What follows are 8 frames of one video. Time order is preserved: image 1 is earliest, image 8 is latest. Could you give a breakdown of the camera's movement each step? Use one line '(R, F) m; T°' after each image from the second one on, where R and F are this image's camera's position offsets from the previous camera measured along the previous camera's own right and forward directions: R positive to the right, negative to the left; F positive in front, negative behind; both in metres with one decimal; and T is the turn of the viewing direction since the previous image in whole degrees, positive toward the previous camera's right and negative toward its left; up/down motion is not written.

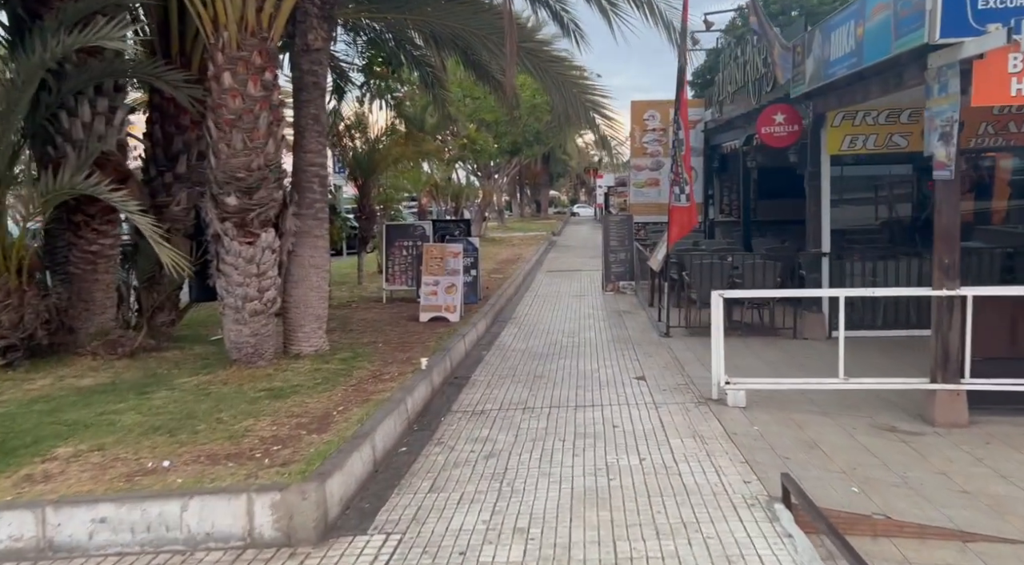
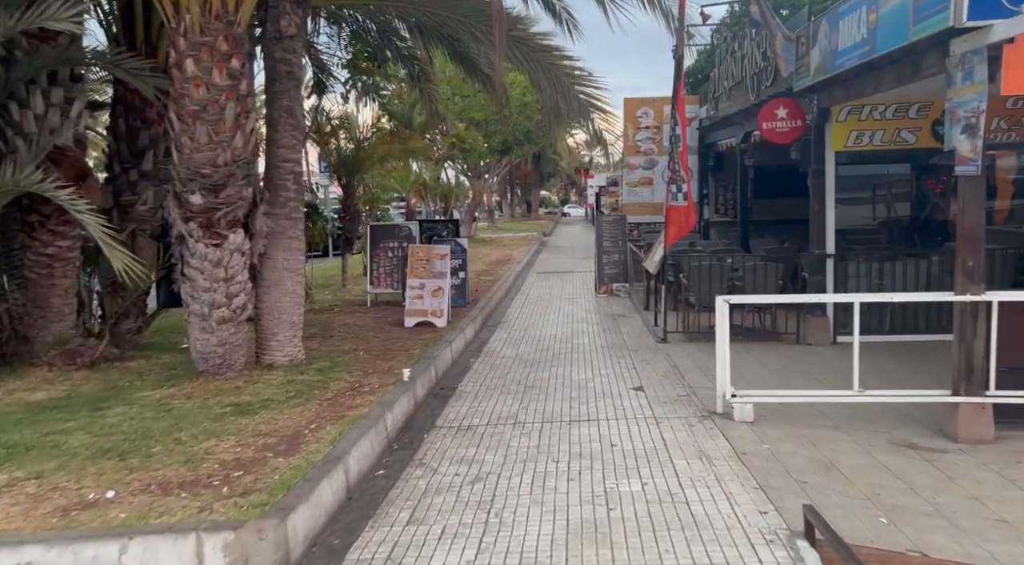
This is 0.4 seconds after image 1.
(0.0, +0.5) m; +1°
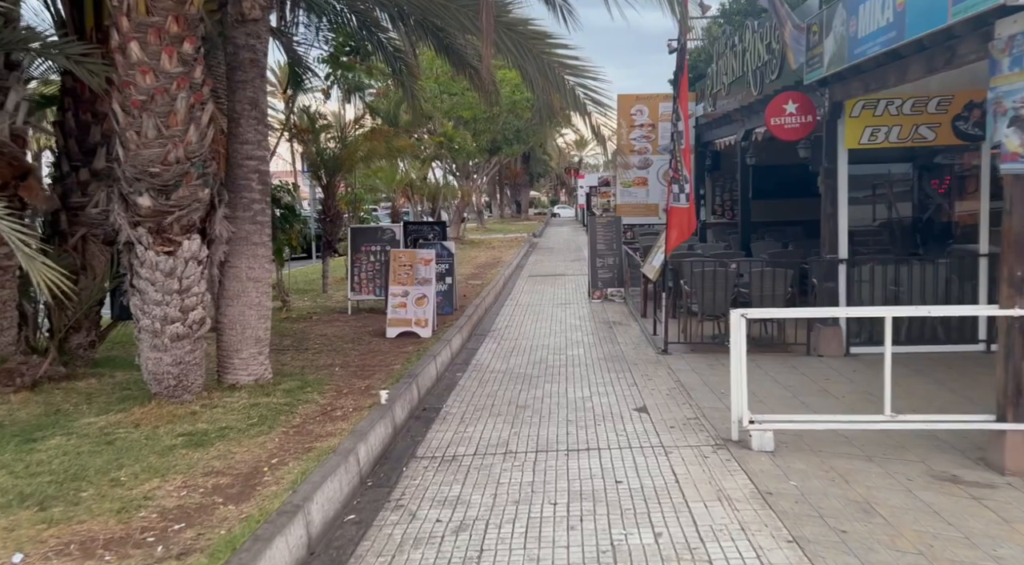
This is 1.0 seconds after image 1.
(0.0, +0.7) m; +1°
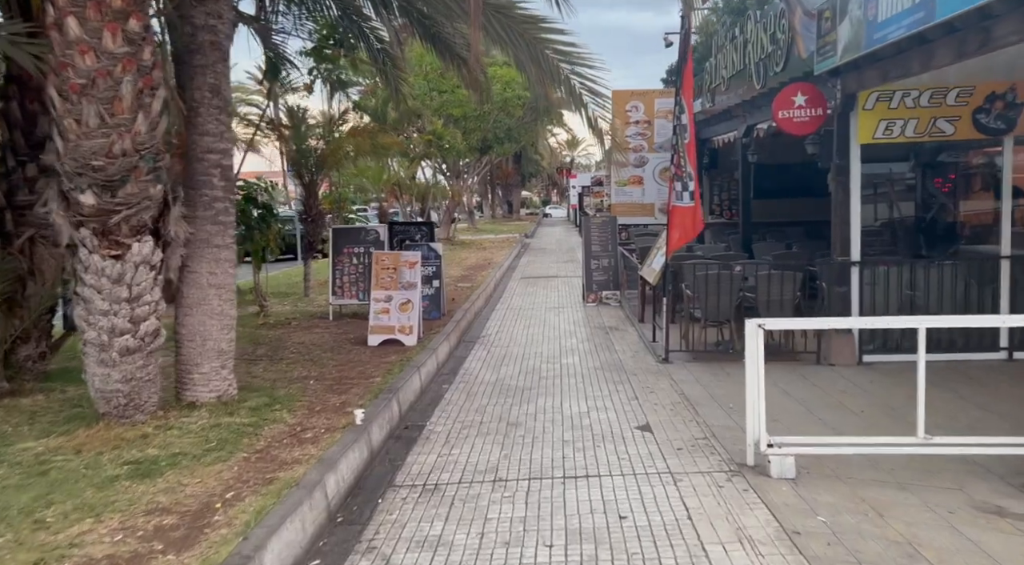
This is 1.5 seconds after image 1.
(0.0, +0.6) m; +1°
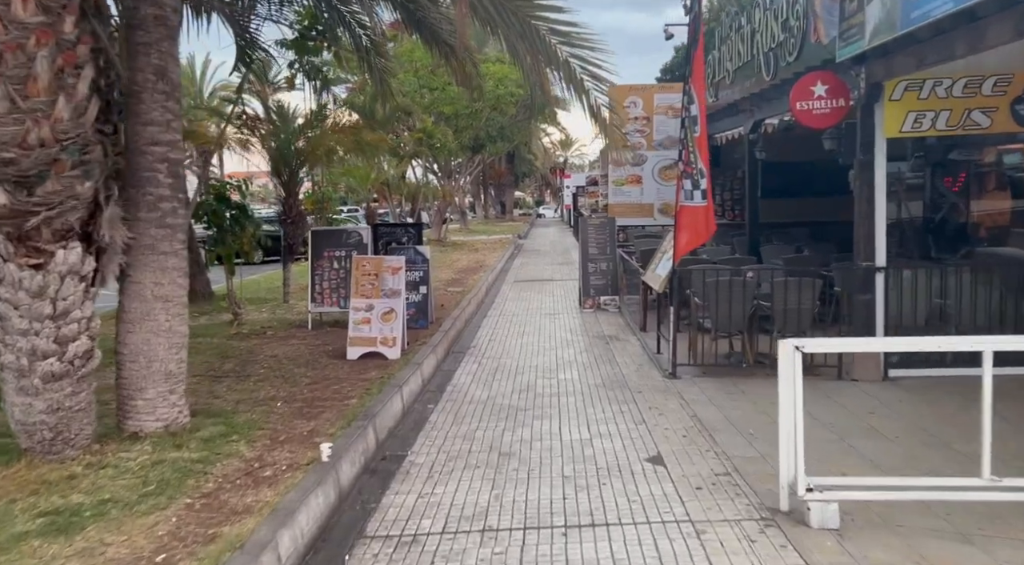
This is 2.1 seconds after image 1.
(0.0, +0.8) m; 0°
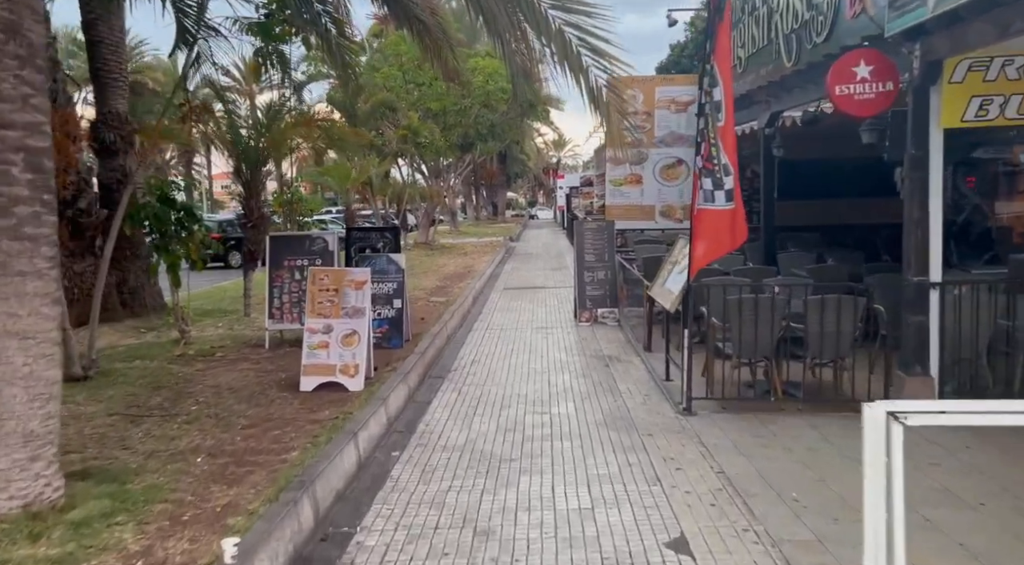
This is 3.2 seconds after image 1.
(+0.1, +1.3) m; 0°
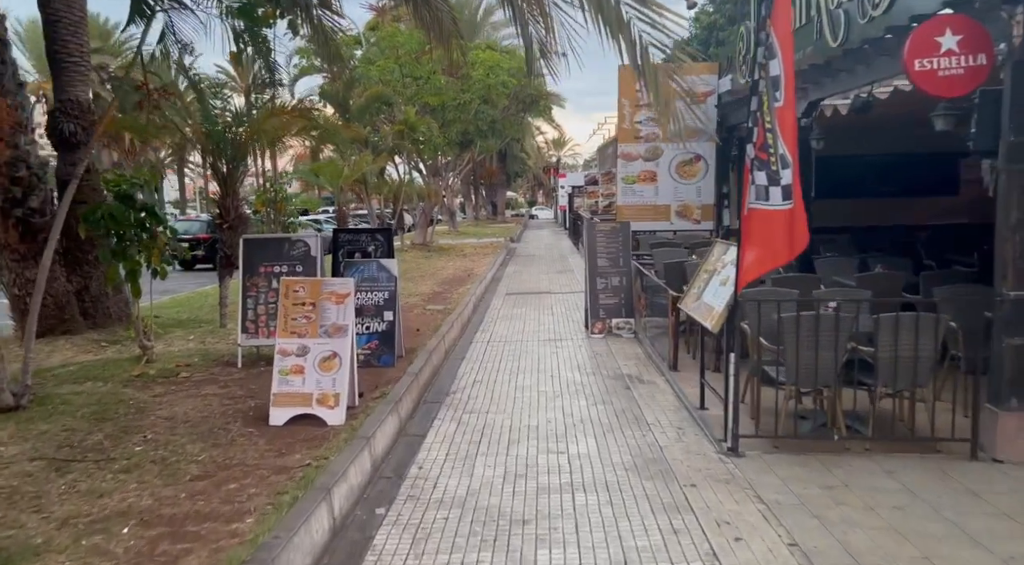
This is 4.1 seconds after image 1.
(-0.1, +1.2) m; 0°
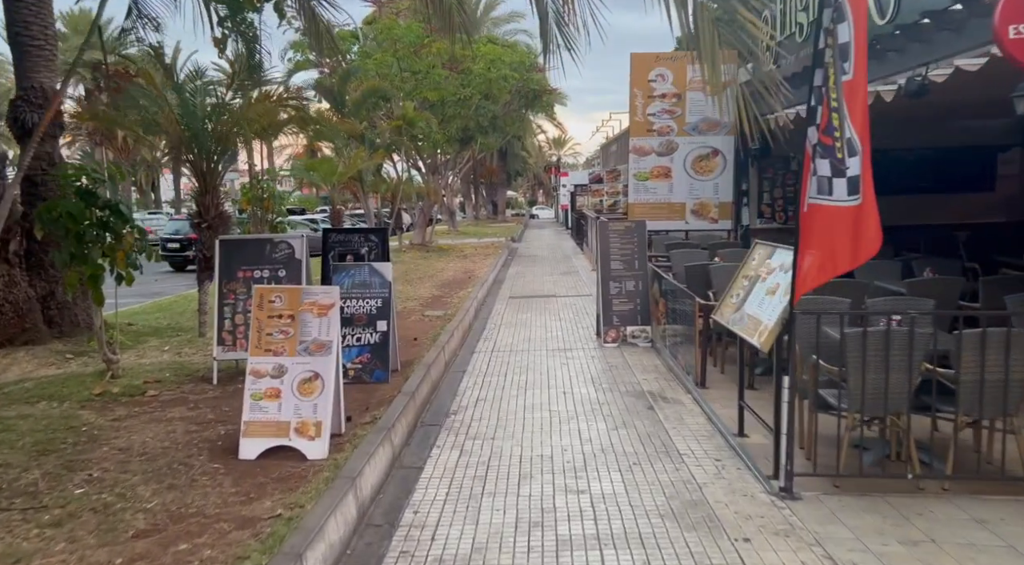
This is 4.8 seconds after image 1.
(-0.1, +0.9) m; 0°
